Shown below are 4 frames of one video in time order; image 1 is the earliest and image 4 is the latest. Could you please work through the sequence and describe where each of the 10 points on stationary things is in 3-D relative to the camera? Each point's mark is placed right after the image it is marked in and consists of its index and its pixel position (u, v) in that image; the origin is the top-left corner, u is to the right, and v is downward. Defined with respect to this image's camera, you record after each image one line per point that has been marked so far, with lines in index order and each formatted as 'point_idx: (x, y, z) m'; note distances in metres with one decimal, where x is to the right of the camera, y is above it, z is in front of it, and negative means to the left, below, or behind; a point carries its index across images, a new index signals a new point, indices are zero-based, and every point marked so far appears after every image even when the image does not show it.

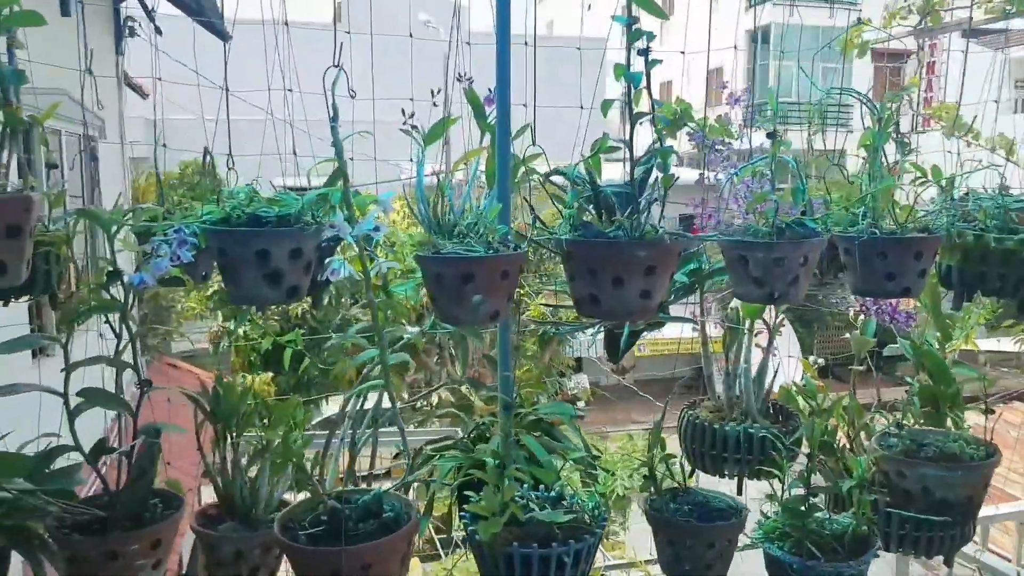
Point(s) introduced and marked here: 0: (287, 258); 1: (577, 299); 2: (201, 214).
0: (-1.0, +0.1, +1.0) m
1: (+0.3, -0.1, +1.1) m
2: (-1.4, +0.3, +1.0) m
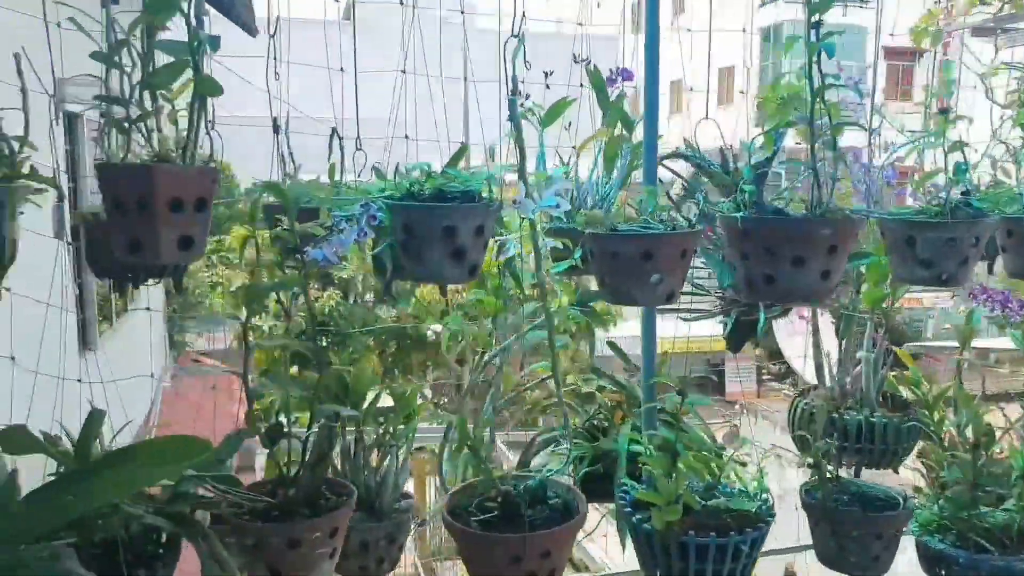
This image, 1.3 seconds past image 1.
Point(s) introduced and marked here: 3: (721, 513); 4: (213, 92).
0: (-0.2, +0.2, +1.0) m
1: (+1.2, 0.0, +1.1) m
2: (-0.6, +0.4, +1.0) m
3: (+1.0, -1.1, +1.1) m
4: (-1.1, +0.7, +0.9) m
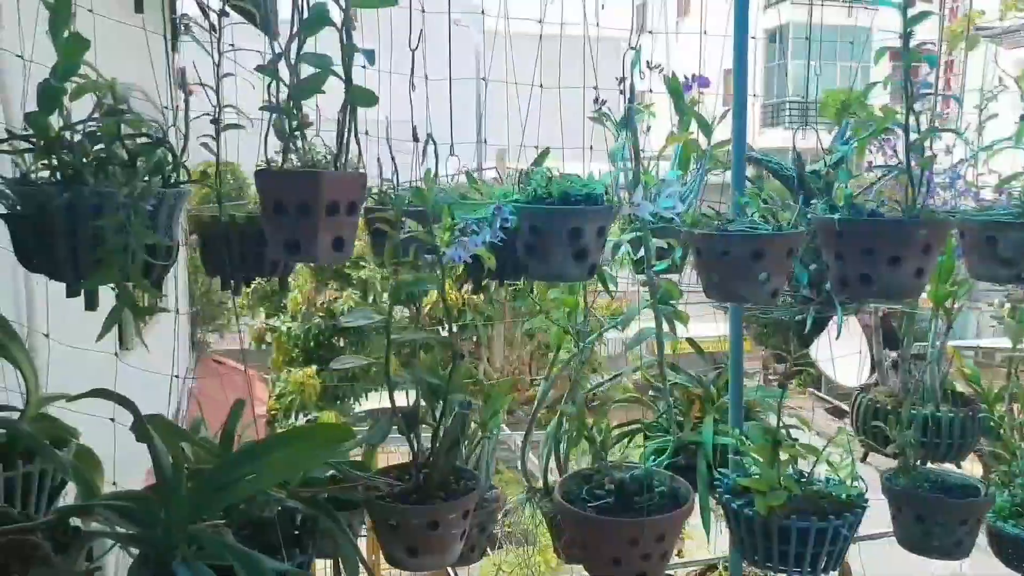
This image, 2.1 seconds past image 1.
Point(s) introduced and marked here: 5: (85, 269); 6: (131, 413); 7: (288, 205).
0: (+0.4, +0.2, +1.0) m
1: (+1.7, +0.1, +1.2) m
2: (0.0, +0.4, +1.1) m
3: (+1.6, -1.1, +1.2) m
4: (-0.6, +0.8, +0.9) m
5: (-1.6, +0.1, +0.9) m
6: (-1.7, -0.5, +1.0) m
7: (-0.9, +0.3, +0.9) m
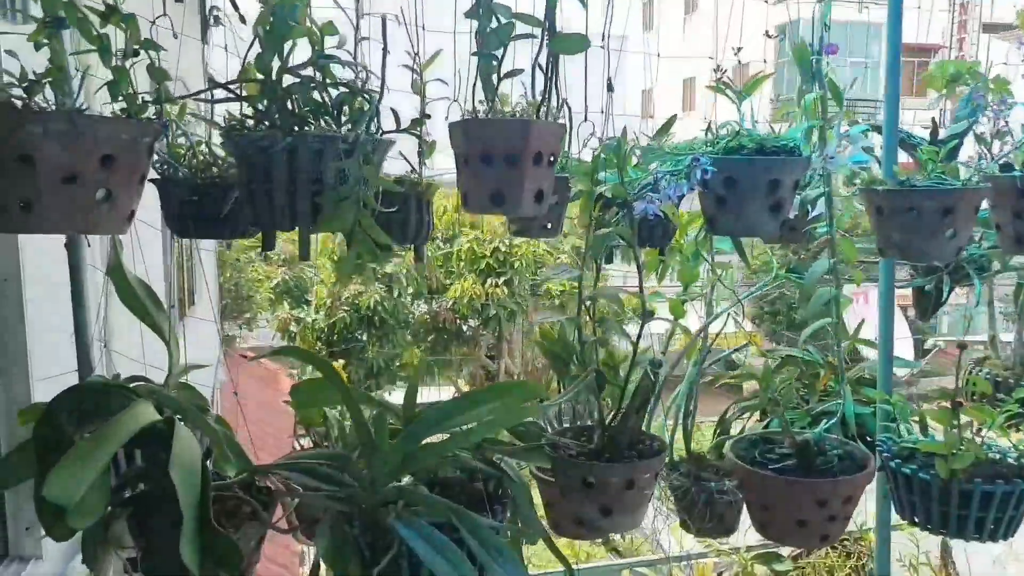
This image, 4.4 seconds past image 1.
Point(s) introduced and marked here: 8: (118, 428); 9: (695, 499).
0: (+1.2, +0.4, +1.0) m
1: (+2.6, +0.3, +1.1) m
2: (+0.8, +0.6, +1.0) m
3: (+2.4, -0.9, +1.1) m
4: (+0.3, +1.0, +0.9) m
5: (-0.8, +0.3, +0.8) m
6: (-0.8, -0.3, +1.0) m
7: (-0.1, +0.5, +0.9) m
8: (-1.4, -0.5, +0.8) m
9: (+1.2, -1.4, +1.4) m
